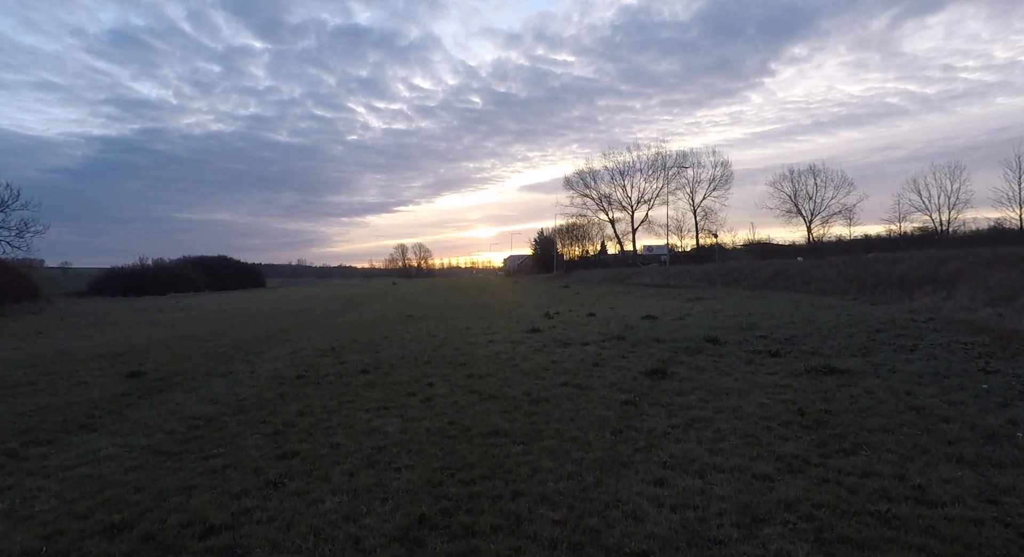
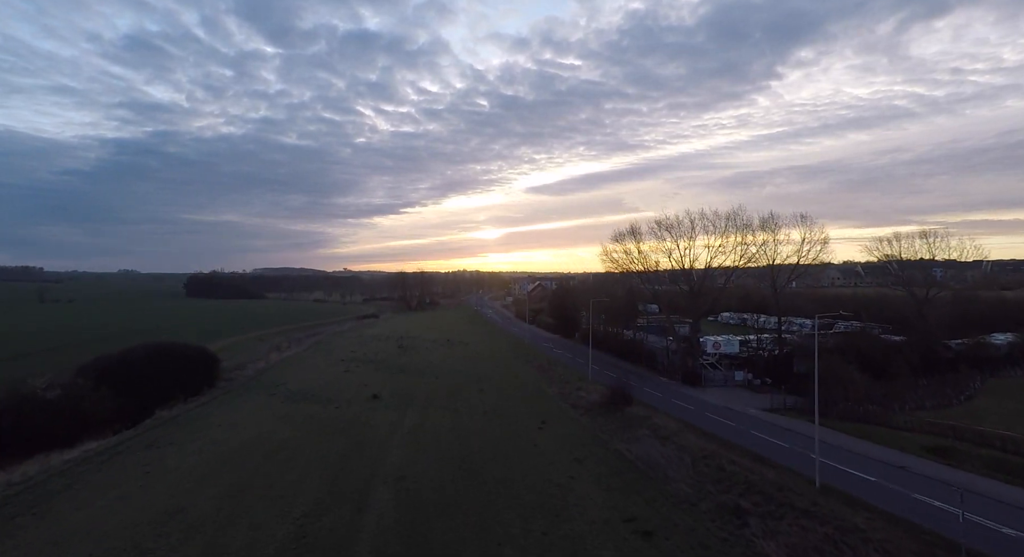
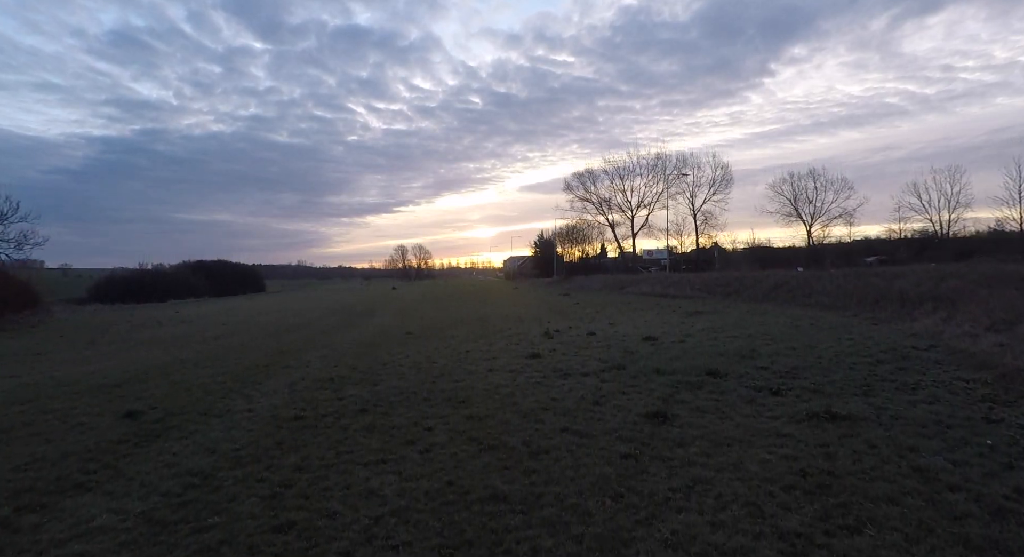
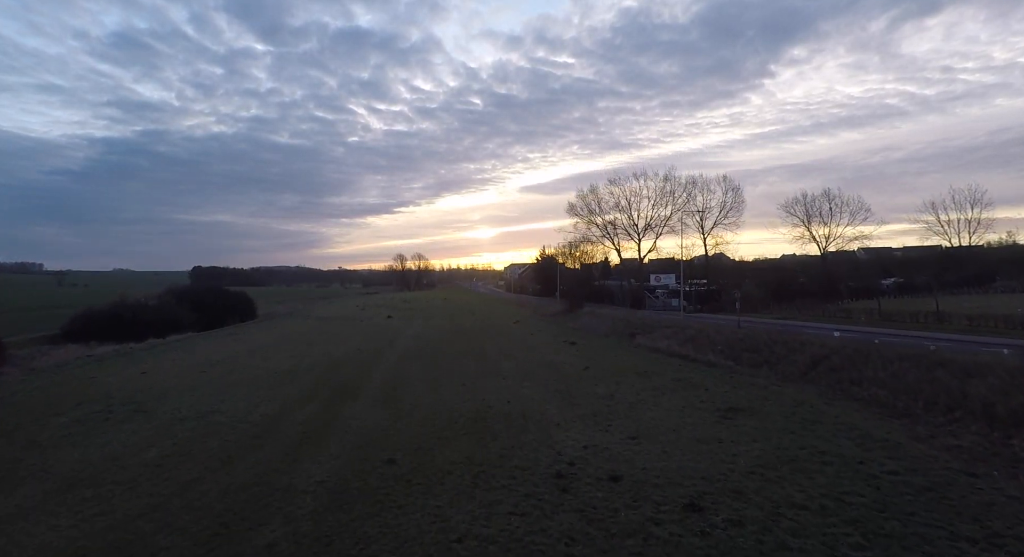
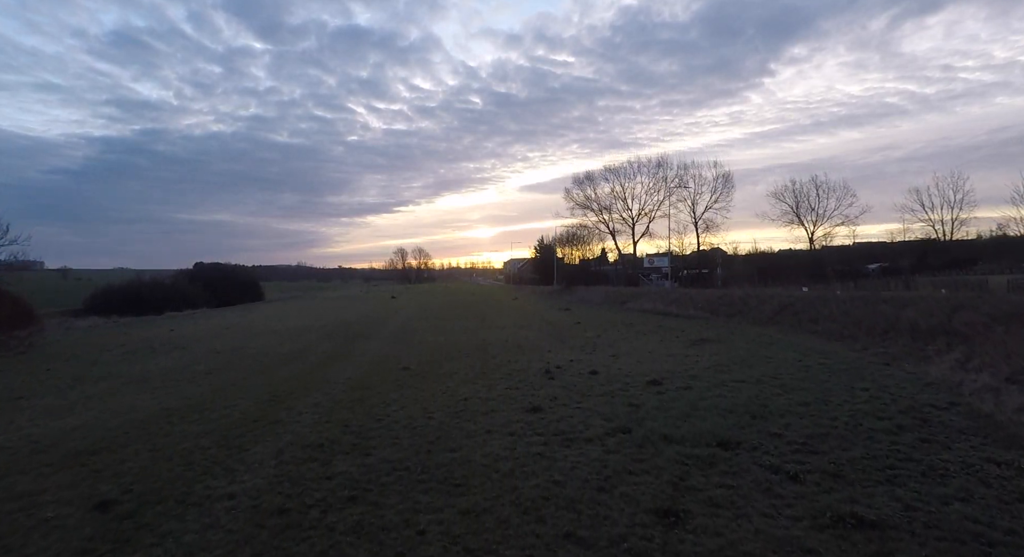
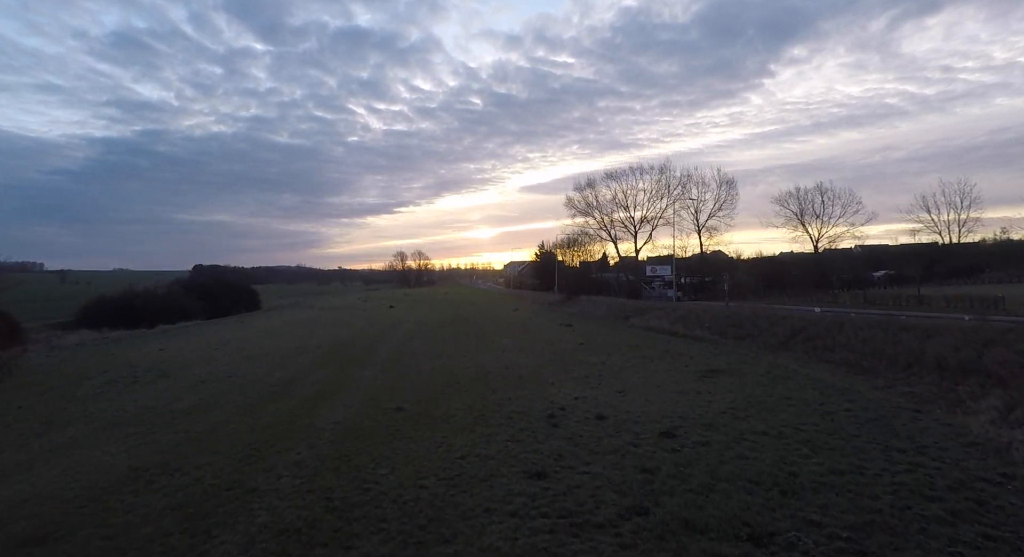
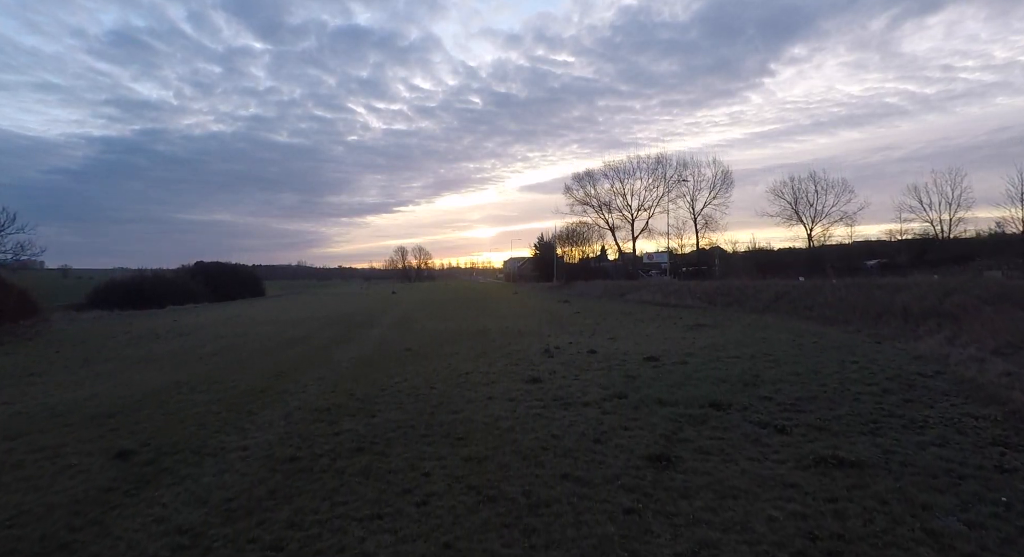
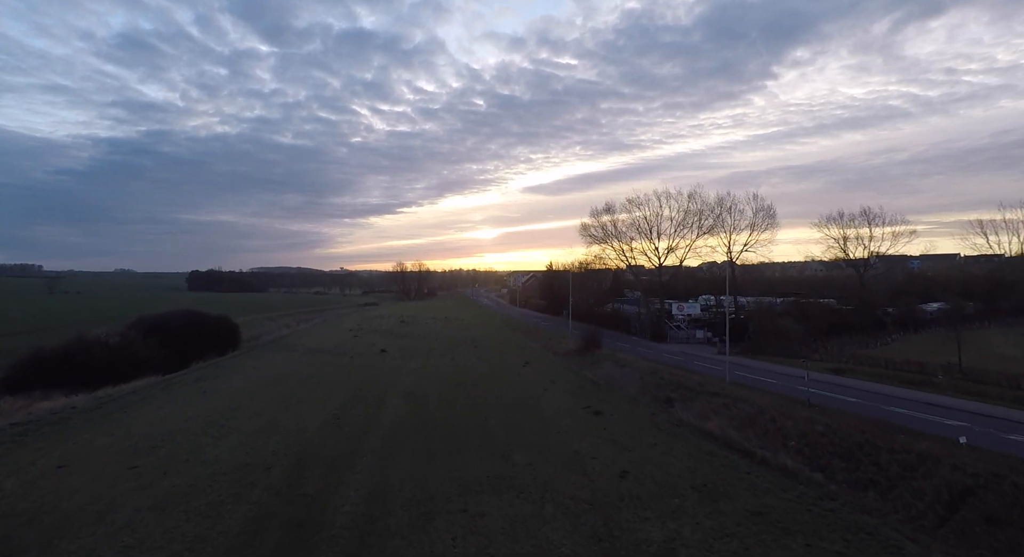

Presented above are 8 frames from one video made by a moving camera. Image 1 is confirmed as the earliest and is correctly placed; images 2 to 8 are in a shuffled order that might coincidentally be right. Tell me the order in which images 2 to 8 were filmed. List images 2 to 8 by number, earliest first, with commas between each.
3, 7, 5, 6, 4, 8, 2
